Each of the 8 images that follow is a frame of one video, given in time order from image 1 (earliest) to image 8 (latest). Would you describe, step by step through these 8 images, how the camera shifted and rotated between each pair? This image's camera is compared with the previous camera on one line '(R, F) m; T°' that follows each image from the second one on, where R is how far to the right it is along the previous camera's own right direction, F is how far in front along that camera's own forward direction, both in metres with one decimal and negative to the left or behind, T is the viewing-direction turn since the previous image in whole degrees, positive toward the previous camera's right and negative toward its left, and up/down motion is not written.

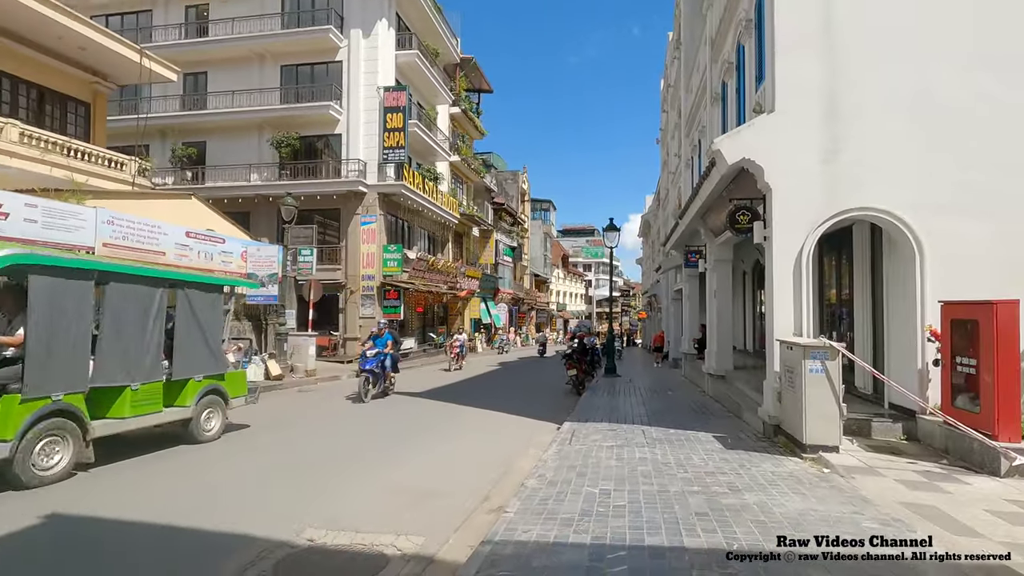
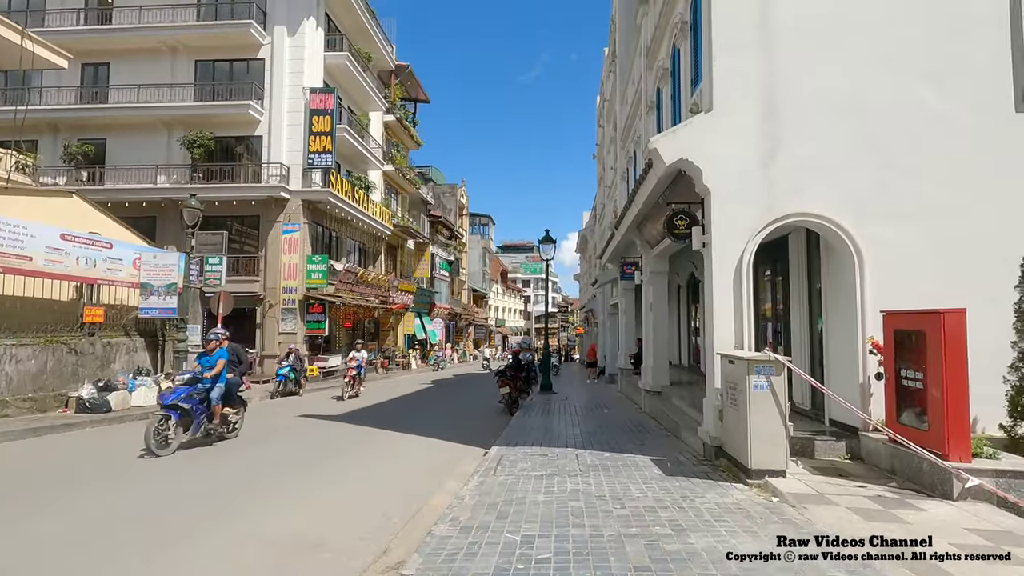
(+0.3, +0.8) m; +6°
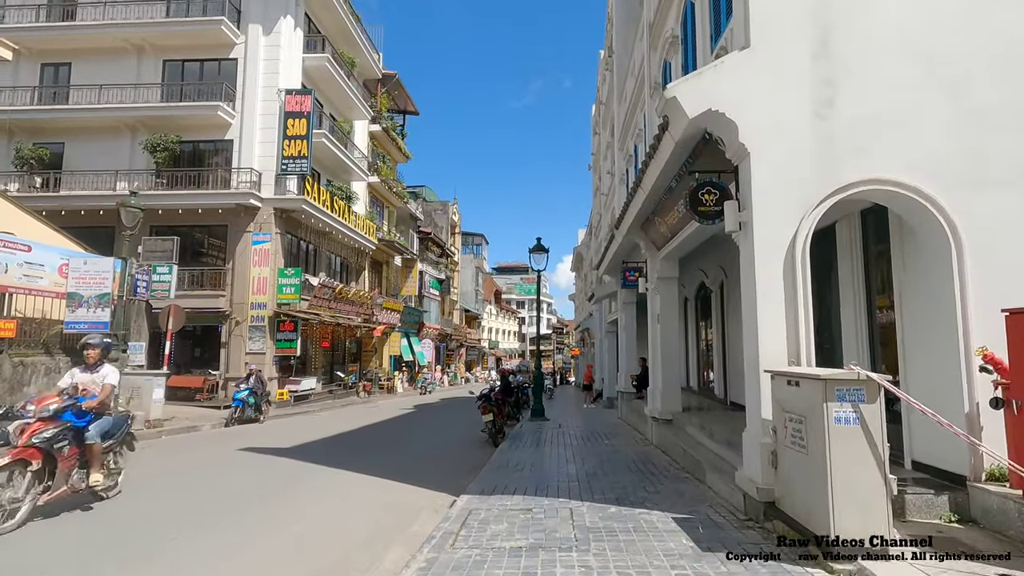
(+0.2, +1.7) m; 0°
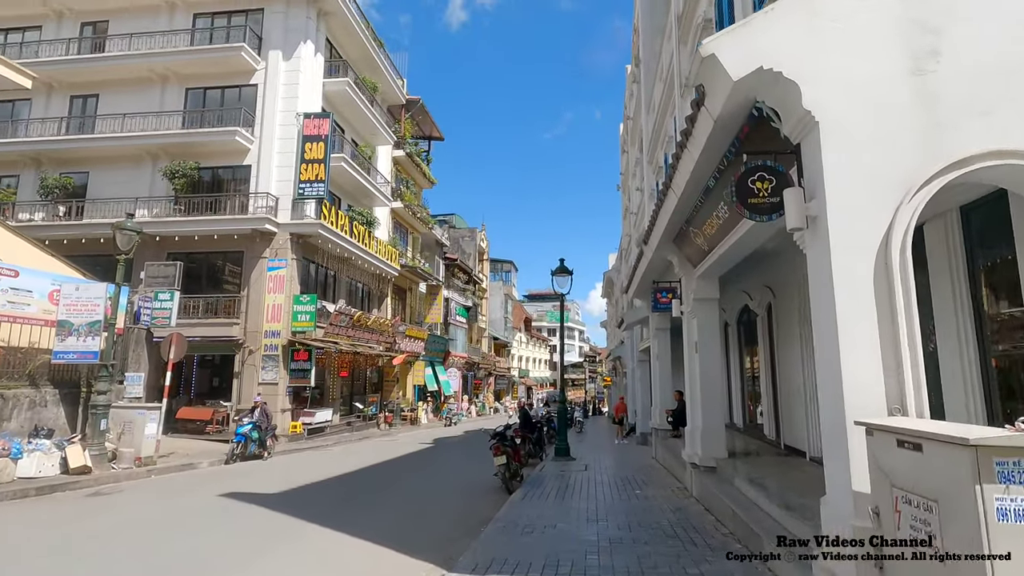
(+0.3, +1.2) m; -3°
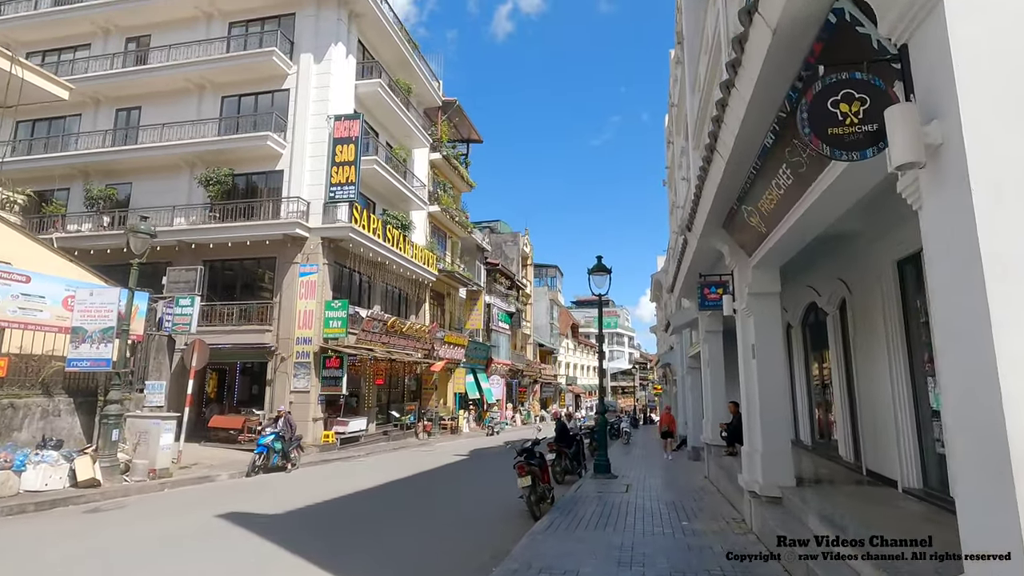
(+0.4, +1.1) m; -5°
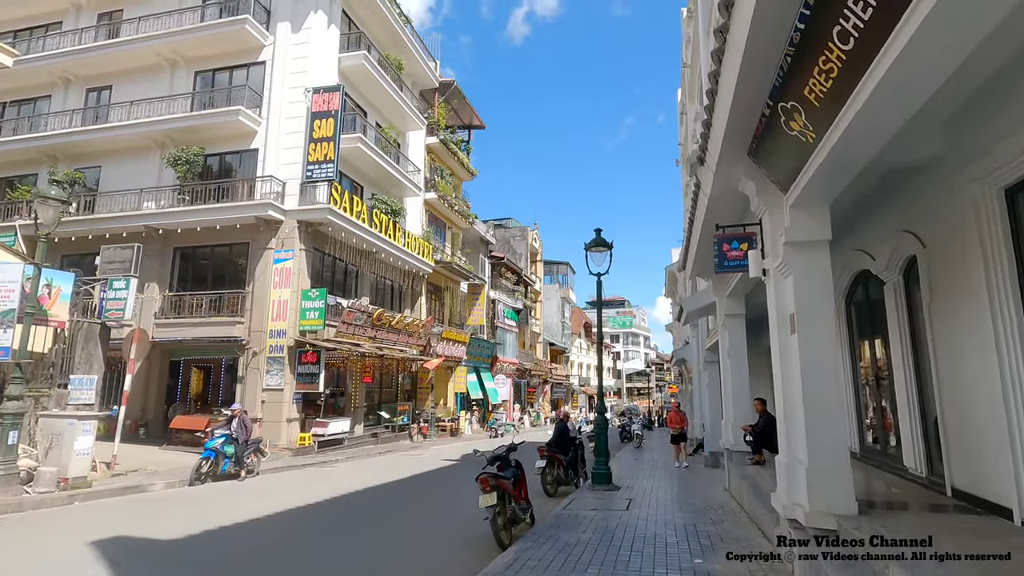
(+0.7, +1.9) m; -2°
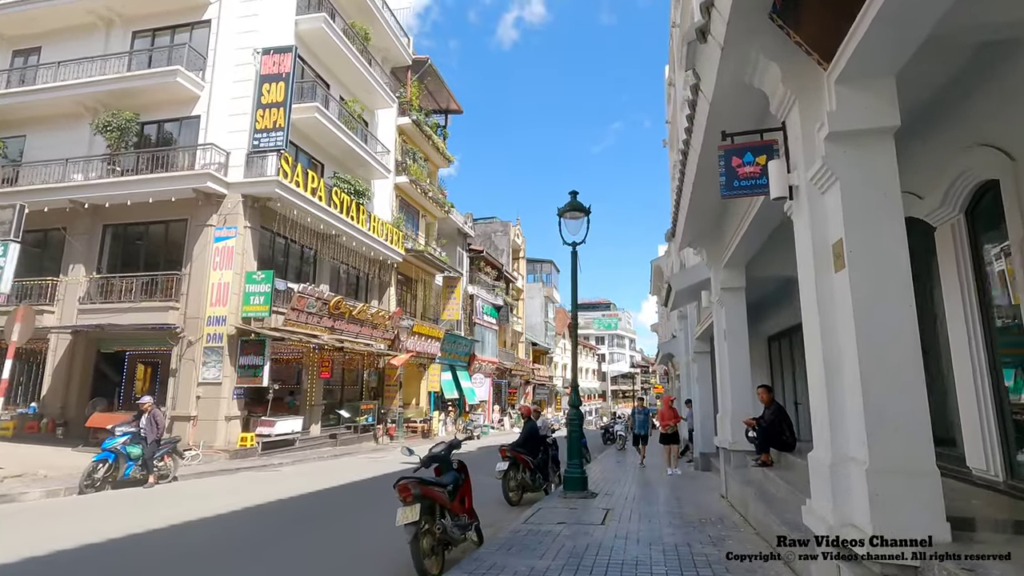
(+0.5, +1.7) m; +1°
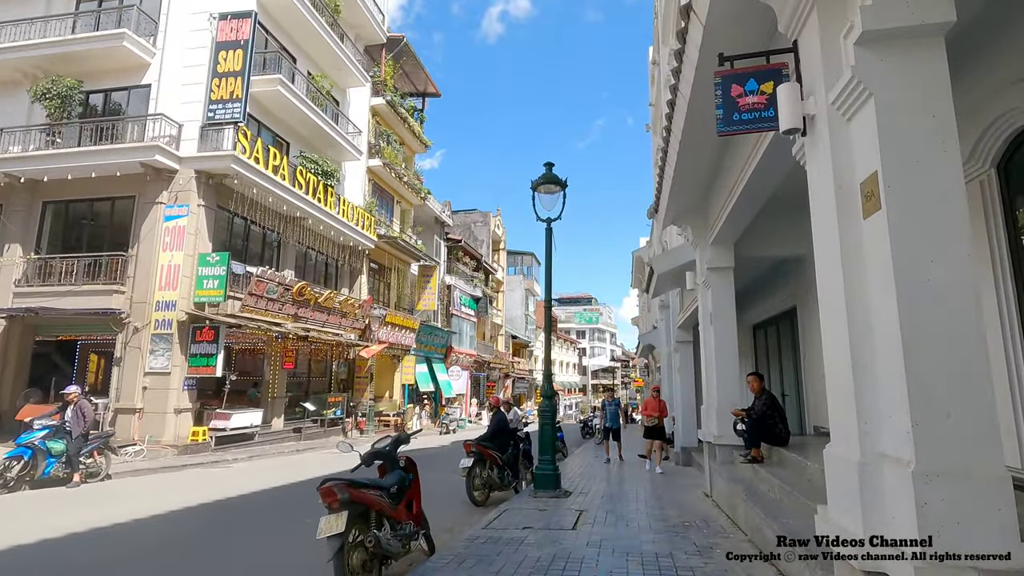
(+0.2, +0.8) m; +2°
